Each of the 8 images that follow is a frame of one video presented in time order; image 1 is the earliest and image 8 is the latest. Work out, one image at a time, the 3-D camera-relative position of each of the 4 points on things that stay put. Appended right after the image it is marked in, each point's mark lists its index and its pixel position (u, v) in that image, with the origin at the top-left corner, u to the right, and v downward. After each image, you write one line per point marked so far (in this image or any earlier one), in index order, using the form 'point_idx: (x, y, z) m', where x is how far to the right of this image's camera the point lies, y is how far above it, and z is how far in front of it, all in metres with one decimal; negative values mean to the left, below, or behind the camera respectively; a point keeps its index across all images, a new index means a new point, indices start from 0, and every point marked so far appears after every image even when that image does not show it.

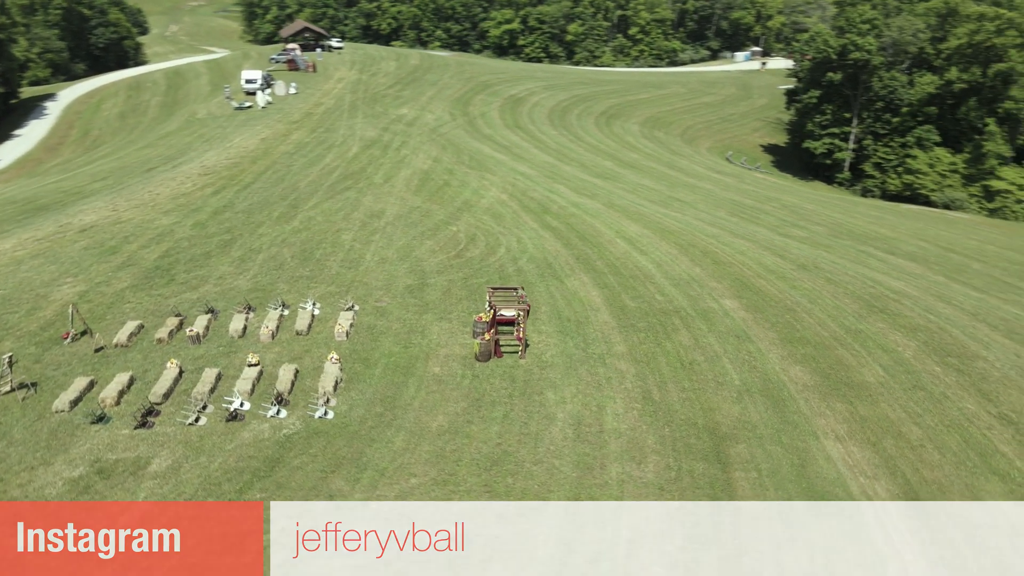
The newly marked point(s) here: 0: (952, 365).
0: (+11.8, -2.0, +19.4) m
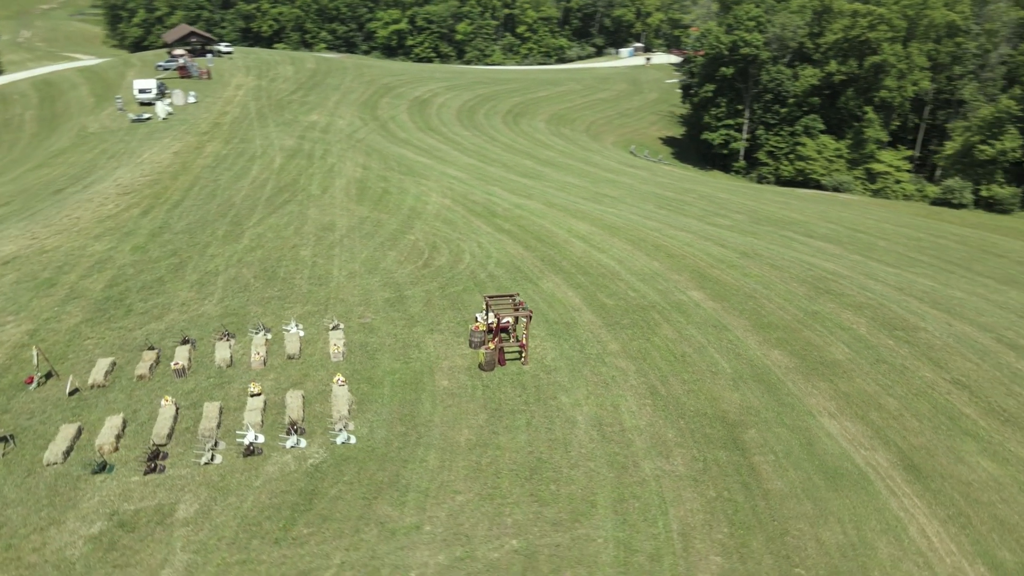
0: (+11.3, -1.4, +21.1) m
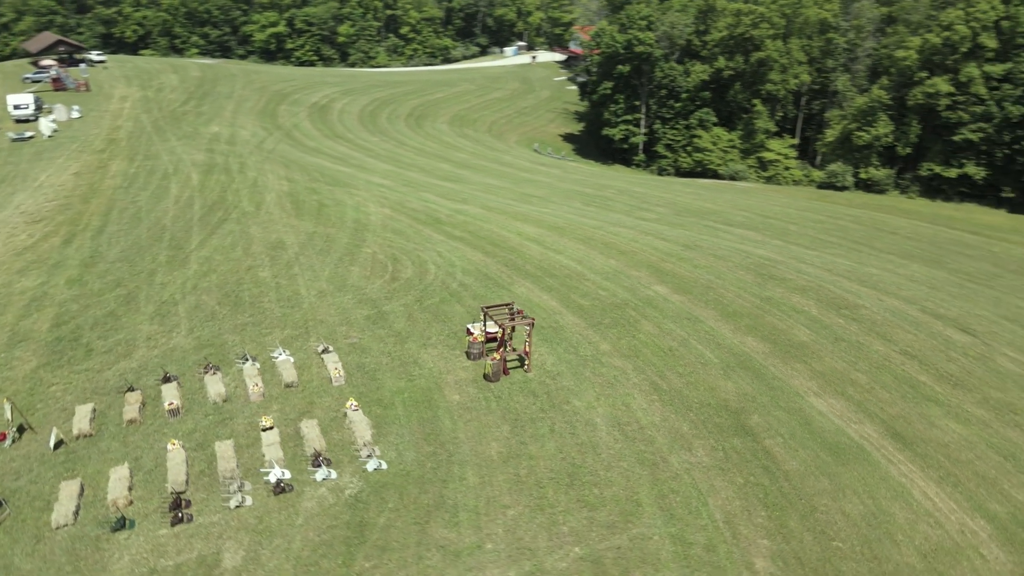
0: (+10.6, -0.9, +22.9) m
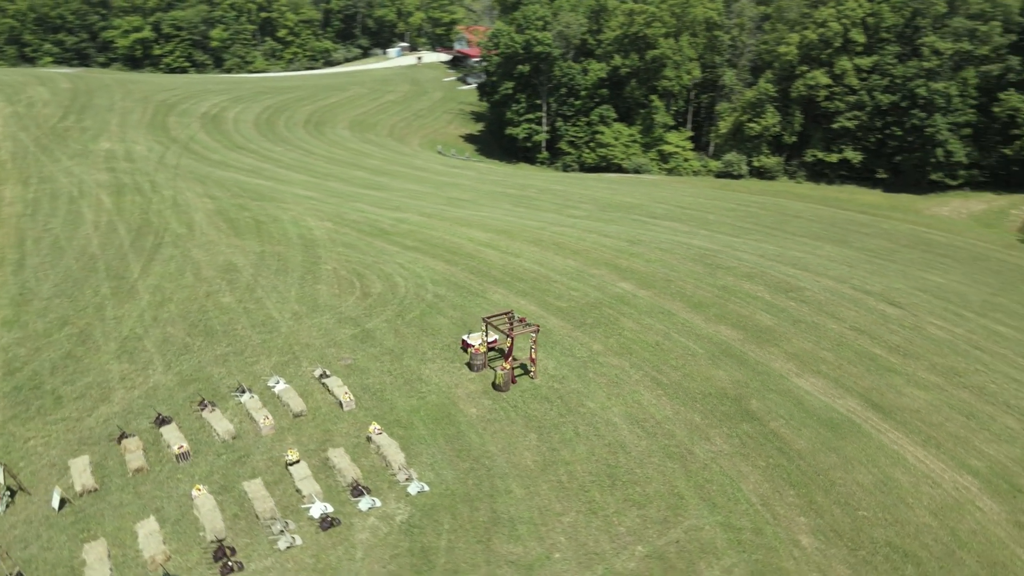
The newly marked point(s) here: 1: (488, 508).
0: (+9.6, -0.3, +24.5) m
1: (-0.4, -3.9, +12.9) m
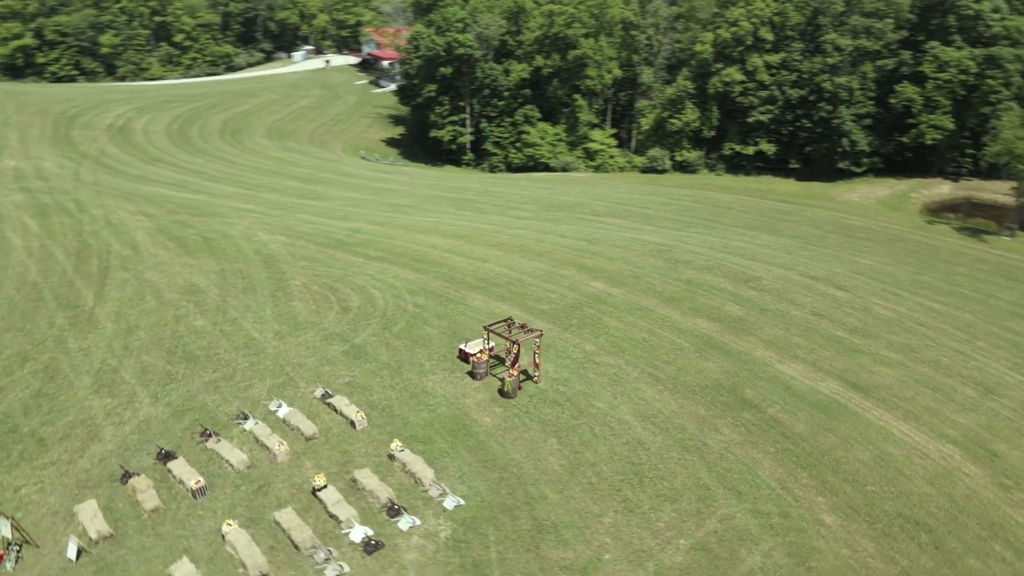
0: (+8.6, 0.0, +25.7) m
1: (+0.3, -4.0, +12.9) m
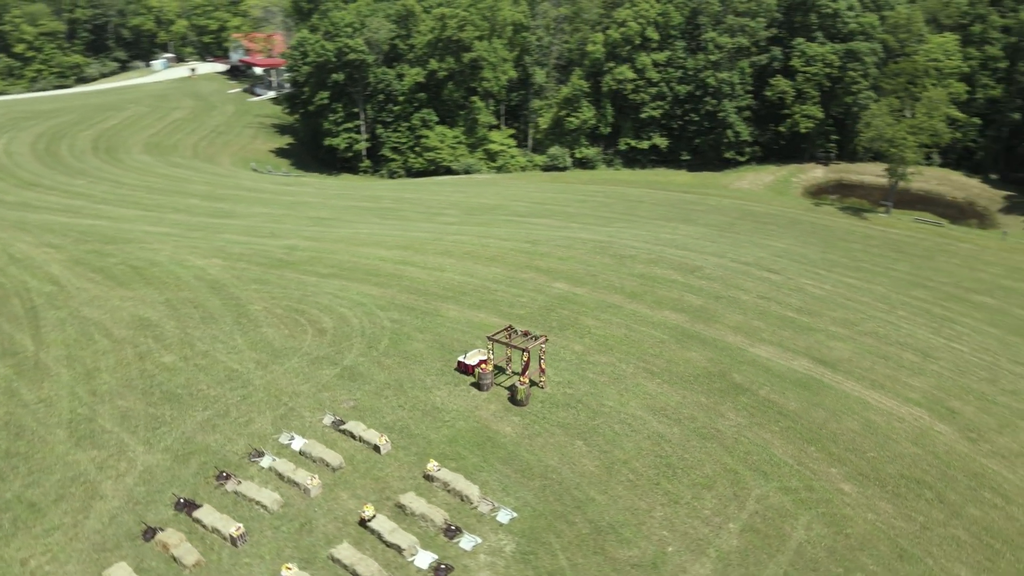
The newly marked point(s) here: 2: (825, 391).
0: (+7.1, +0.4, +27.0) m
1: (+1.3, -4.2, +13.1) m
2: (+7.9, -2.6, +18.4) m
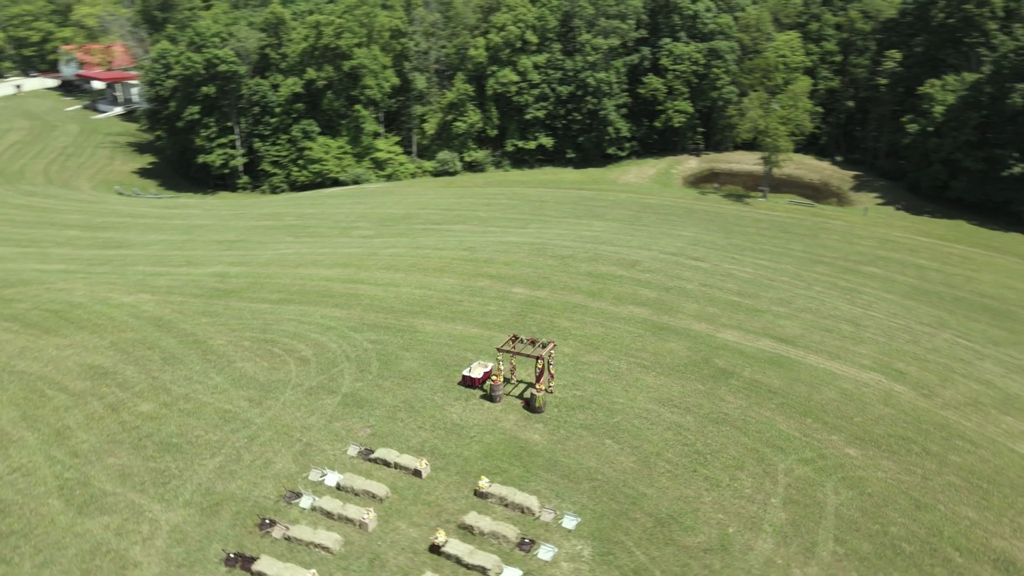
0: (+5.2, +0.7, +28.4) m
1: (+2.4, -4.2, +13.6) m
2: (+7.8, -2.2, +20.0) m
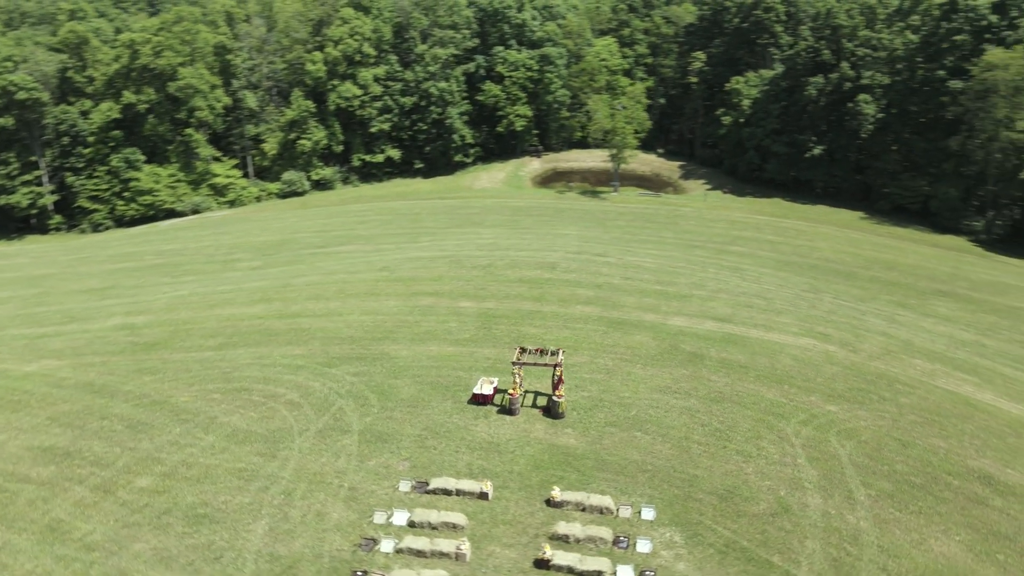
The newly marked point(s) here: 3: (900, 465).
0: (+2.2, +0.7, +29.7) m
1: (+3.9, -4.2, +14.8) m
2: (+7.2, -1.6, +22.3) m
3: (+8.5, -3.9, +16.0) m
